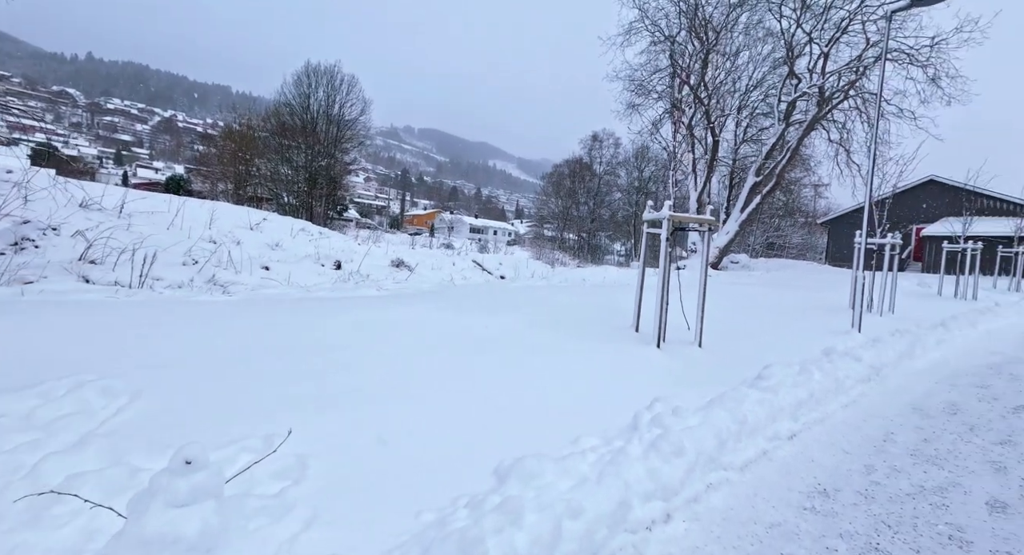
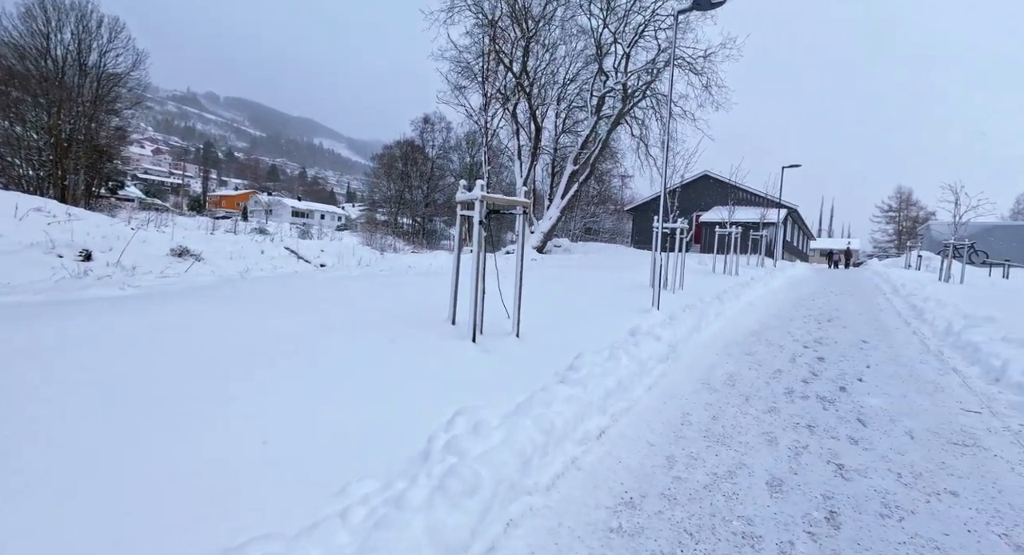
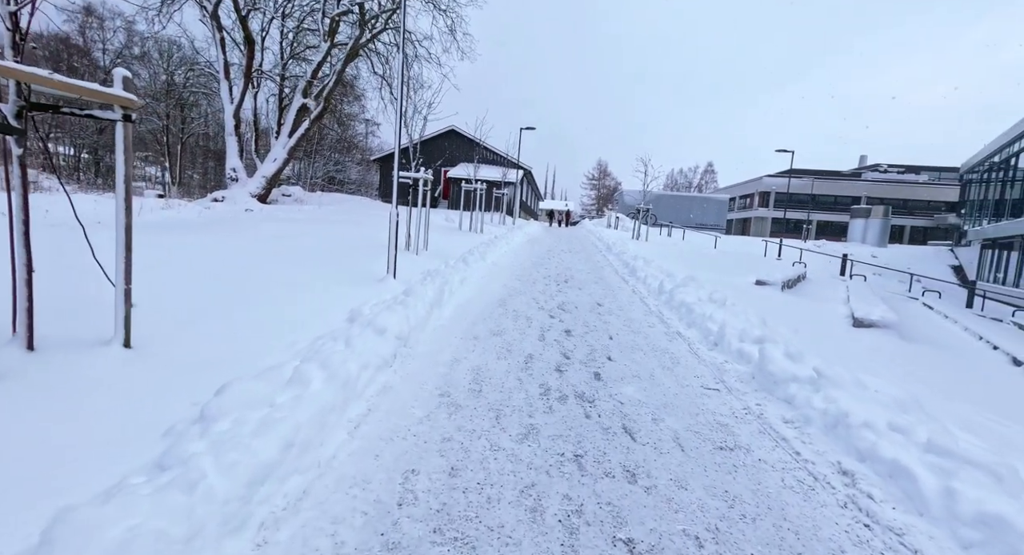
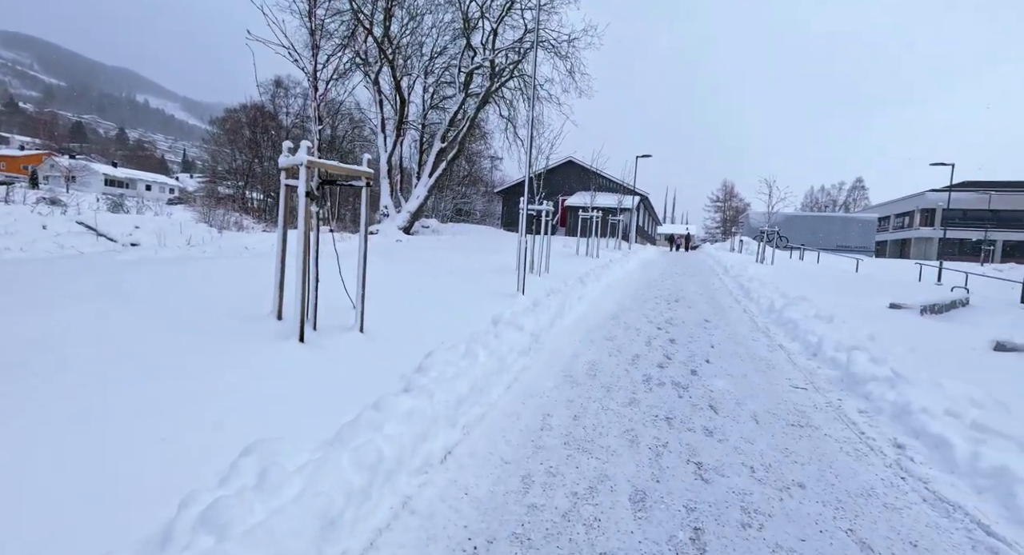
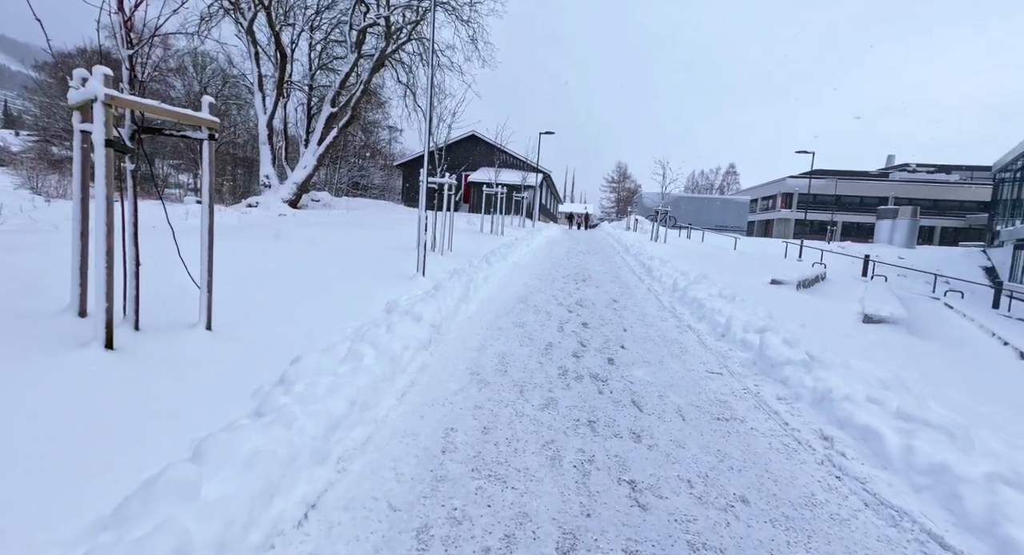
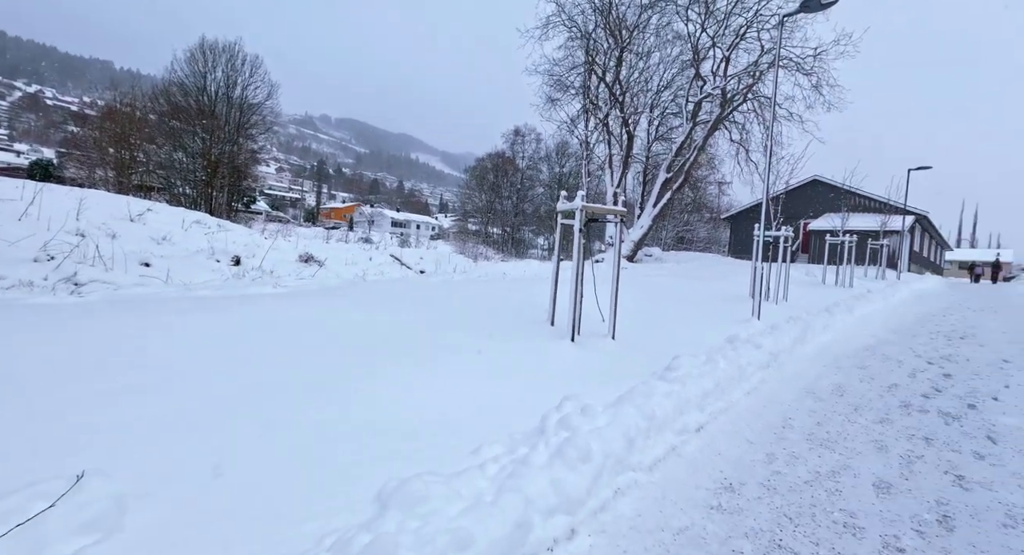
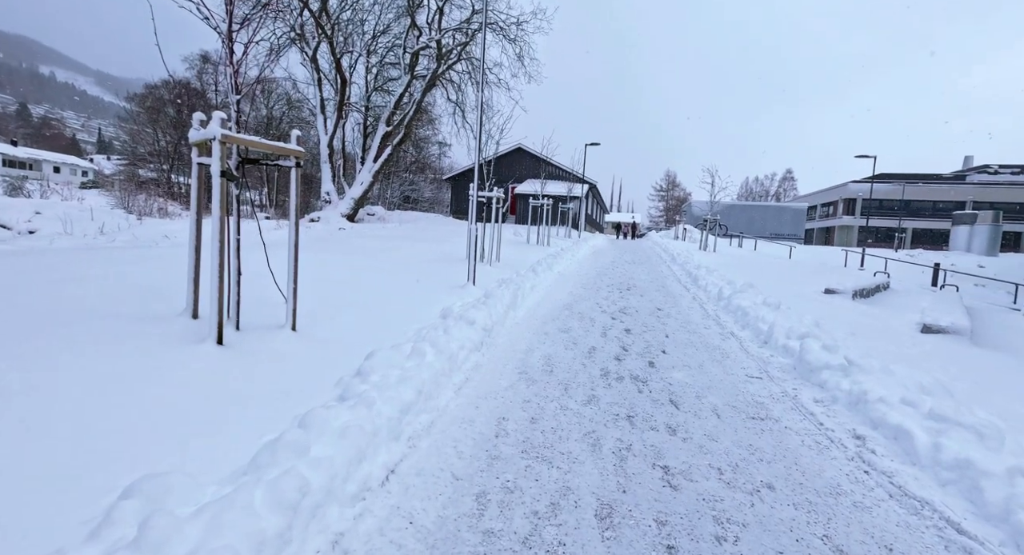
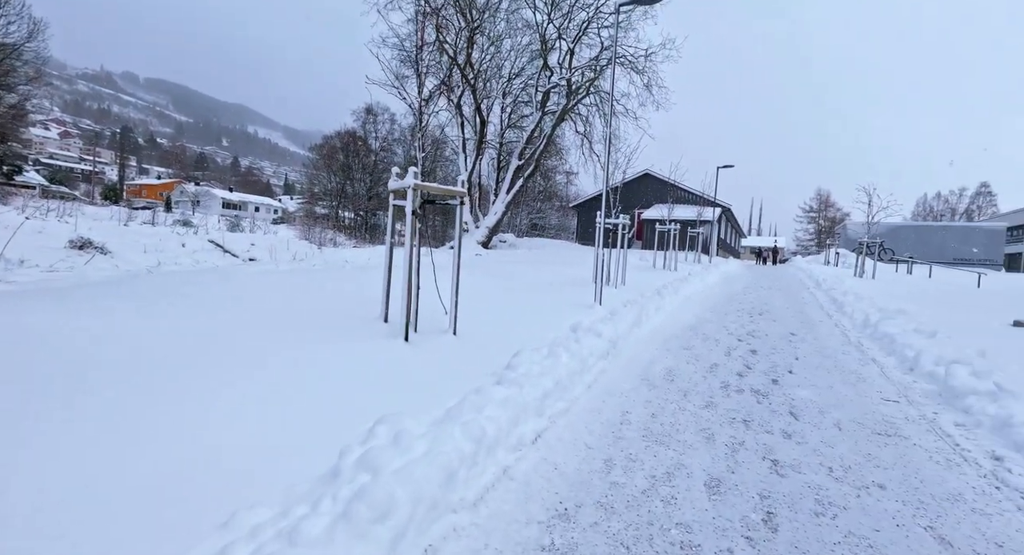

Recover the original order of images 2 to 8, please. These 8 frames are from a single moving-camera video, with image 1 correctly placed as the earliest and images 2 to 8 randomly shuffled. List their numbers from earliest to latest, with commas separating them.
6, 2, 8, 4, 7, 5, 3
